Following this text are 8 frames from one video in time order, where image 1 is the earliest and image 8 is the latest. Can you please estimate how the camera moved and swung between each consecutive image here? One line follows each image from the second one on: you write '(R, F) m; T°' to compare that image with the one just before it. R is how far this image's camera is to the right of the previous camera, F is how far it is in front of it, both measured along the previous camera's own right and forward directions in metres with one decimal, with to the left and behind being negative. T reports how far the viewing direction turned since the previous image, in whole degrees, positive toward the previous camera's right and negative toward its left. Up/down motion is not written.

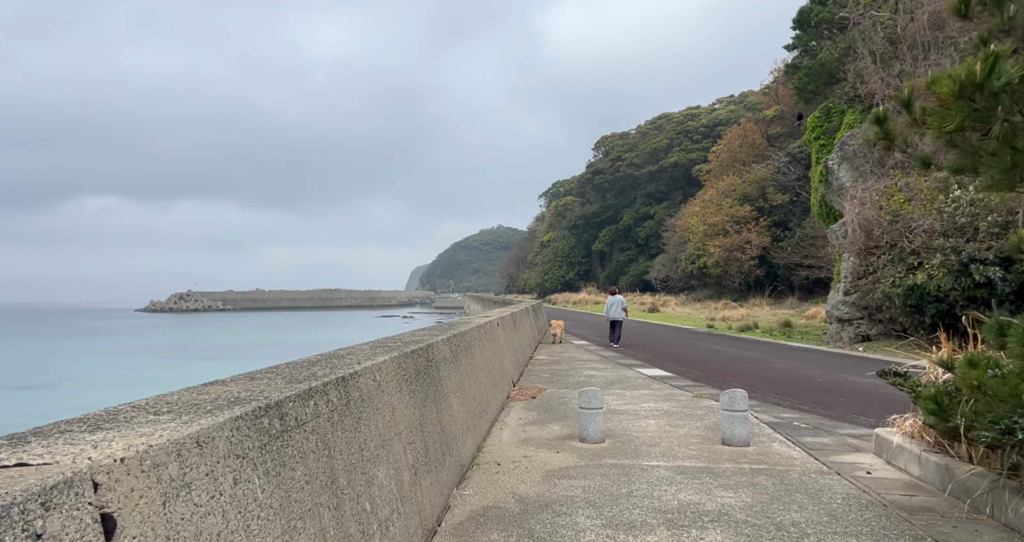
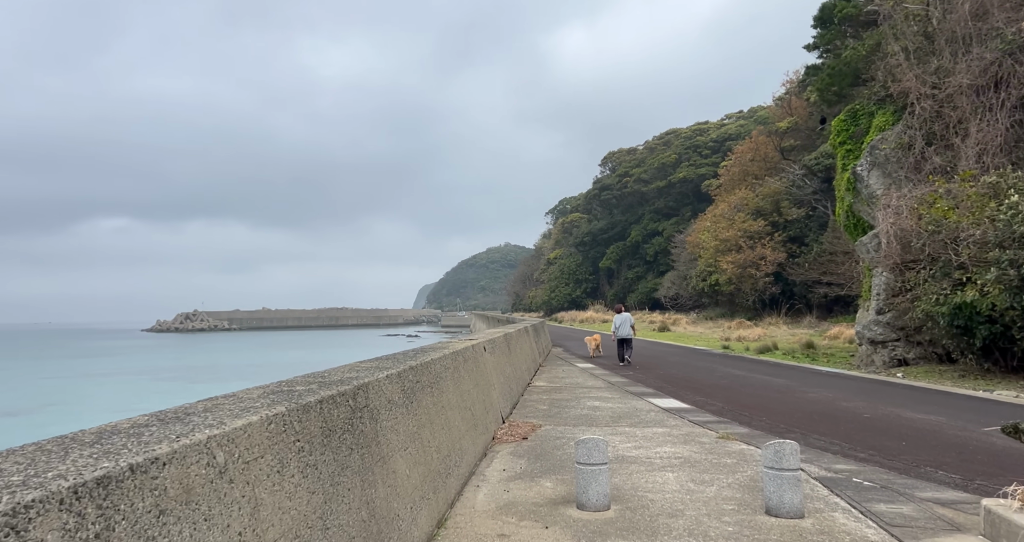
(+0.2, +1.5) m; -1°
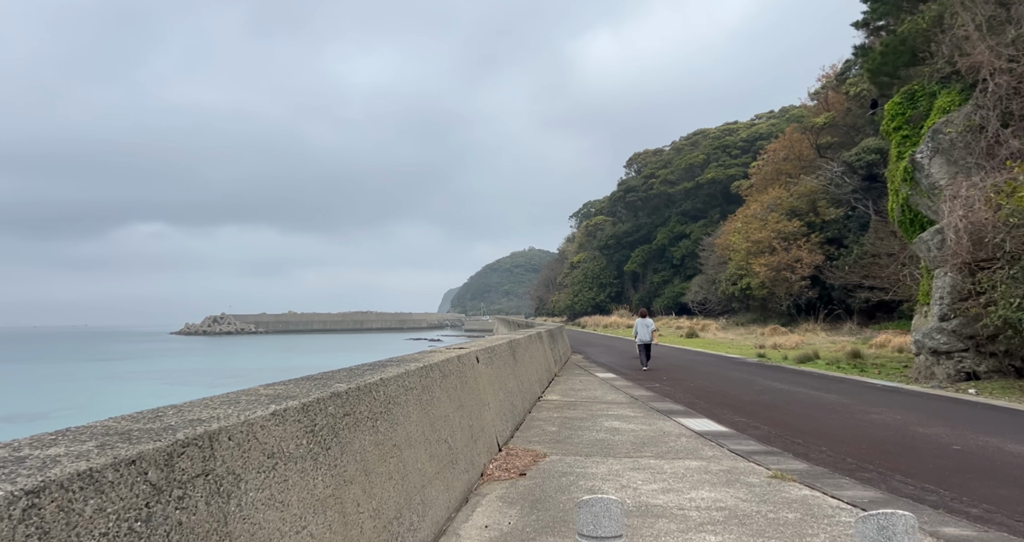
(+0.3, +1.5) m; -2°
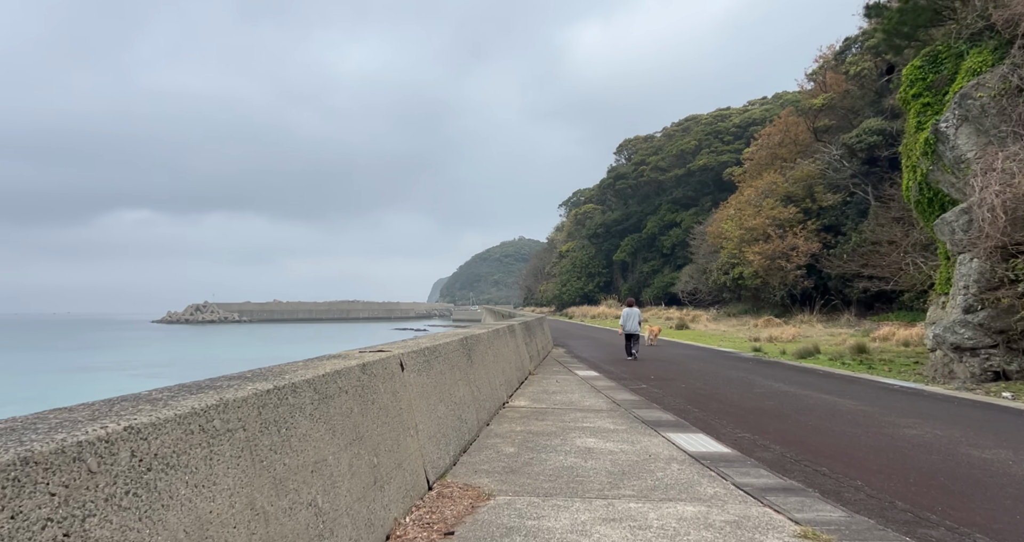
(+0.4, +1.7) m; +1°
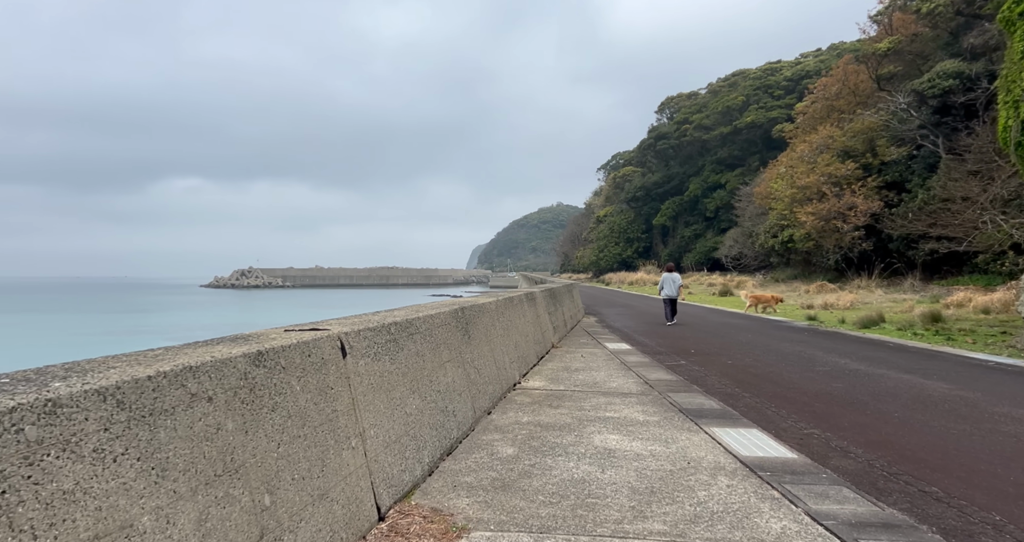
(+0.3, +1.5) m; -4°
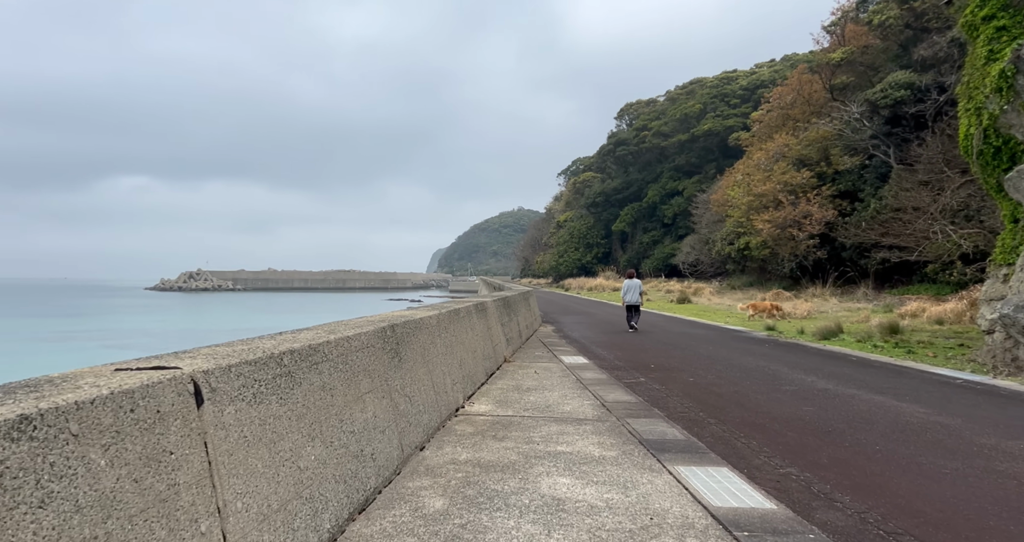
(+0.2, +0.8) m; +4°
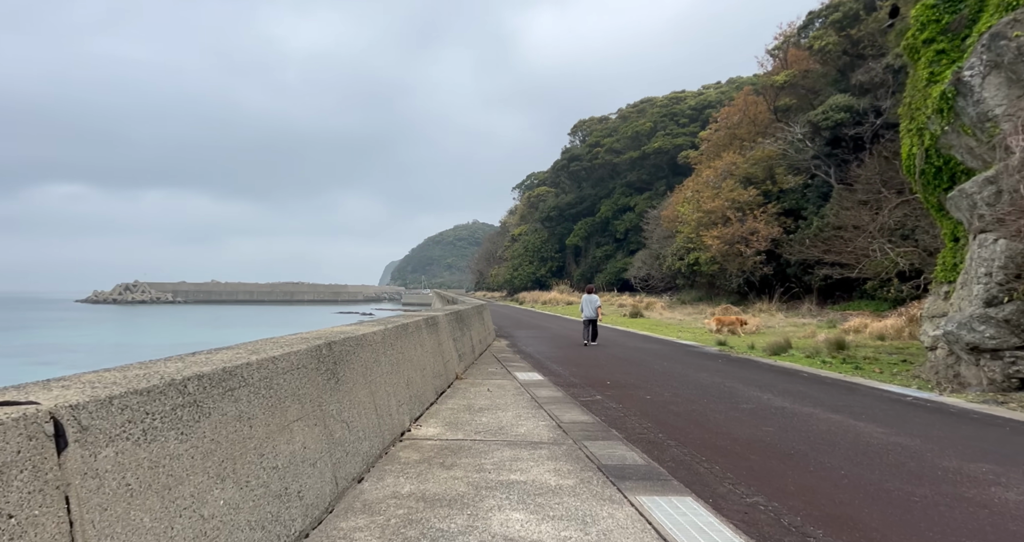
(0.0, +0.4) m; +4°
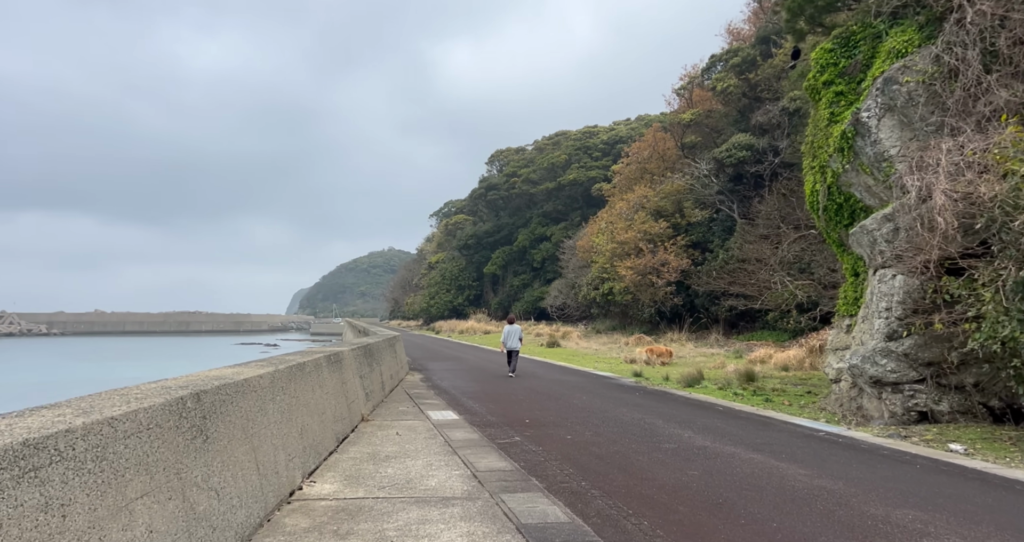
(+0.1, +0.5) m; +7°
